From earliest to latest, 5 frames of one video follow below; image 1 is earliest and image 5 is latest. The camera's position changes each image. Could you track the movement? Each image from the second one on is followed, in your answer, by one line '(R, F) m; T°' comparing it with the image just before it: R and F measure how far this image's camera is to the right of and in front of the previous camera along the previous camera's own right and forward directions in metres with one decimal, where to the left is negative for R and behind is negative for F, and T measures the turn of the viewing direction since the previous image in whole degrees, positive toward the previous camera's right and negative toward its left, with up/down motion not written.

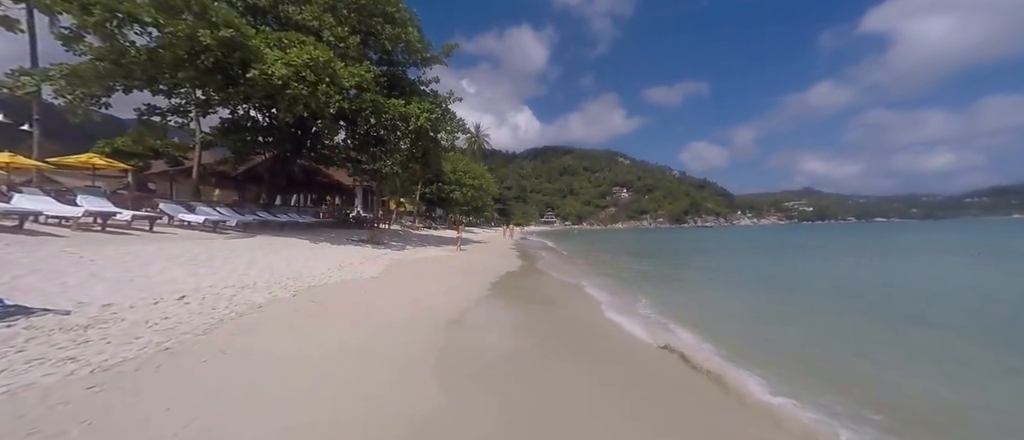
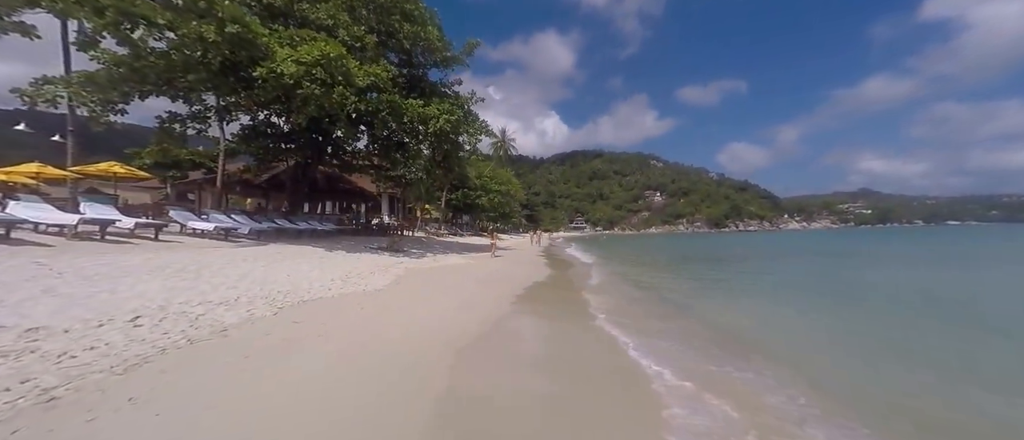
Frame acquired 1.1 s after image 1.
(0.0, +1.5) m; -4°
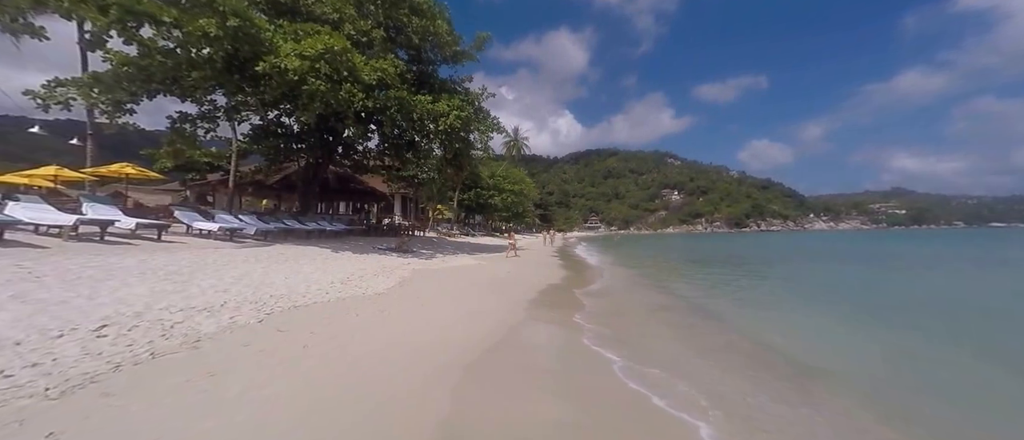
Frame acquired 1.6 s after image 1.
(+0.1, +0.7) m; -2°
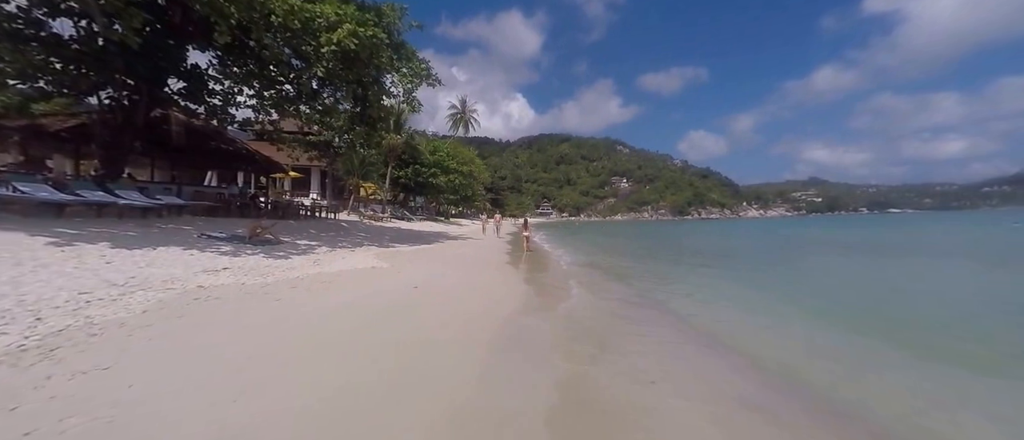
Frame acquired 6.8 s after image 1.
(+0.9, +6.5) m; +8°
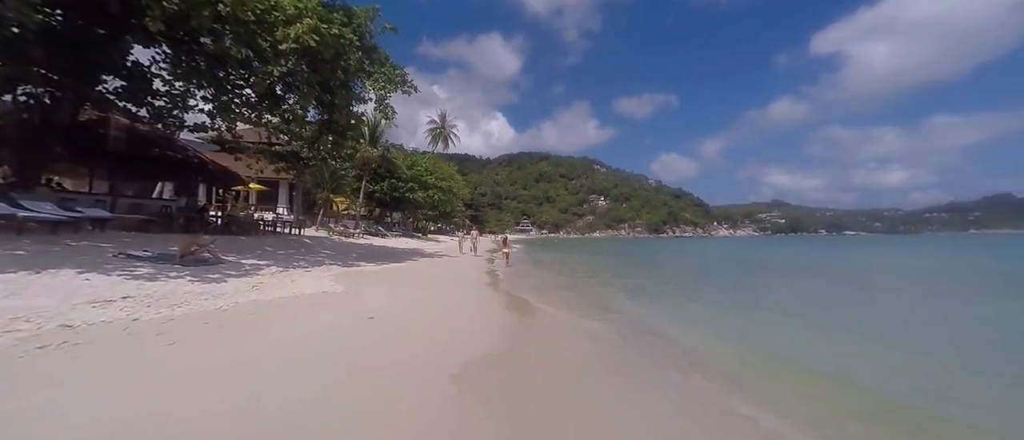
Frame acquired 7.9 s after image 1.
(+0.1, +1.3) m; +3°
